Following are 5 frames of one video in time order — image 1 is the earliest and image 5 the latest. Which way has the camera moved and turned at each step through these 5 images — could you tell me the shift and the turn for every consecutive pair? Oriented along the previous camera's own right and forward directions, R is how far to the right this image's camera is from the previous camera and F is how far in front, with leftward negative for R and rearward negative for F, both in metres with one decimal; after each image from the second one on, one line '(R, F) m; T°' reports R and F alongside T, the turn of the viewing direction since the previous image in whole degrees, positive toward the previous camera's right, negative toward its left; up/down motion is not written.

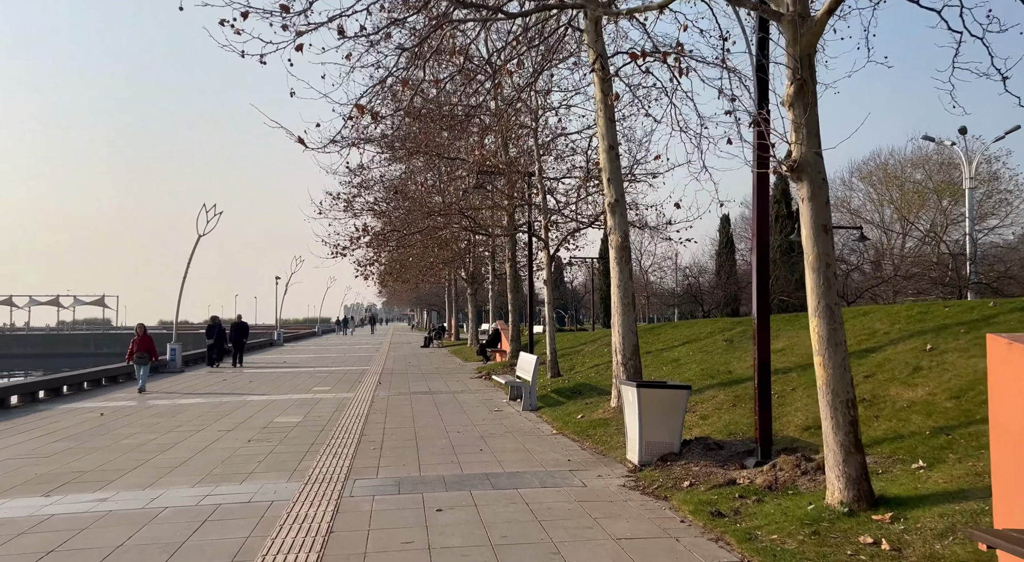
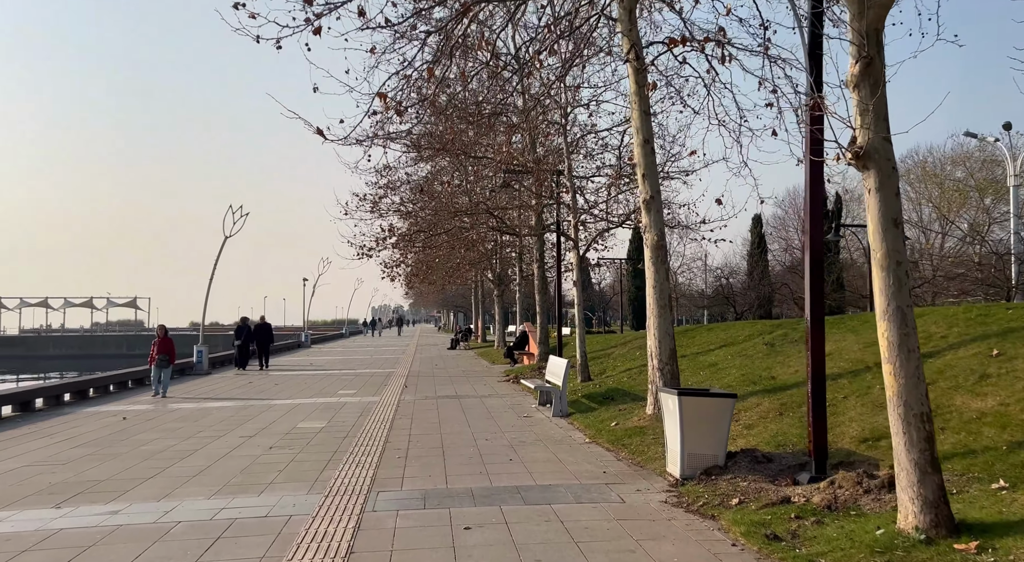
(-0.1, +0.4) m; -2°
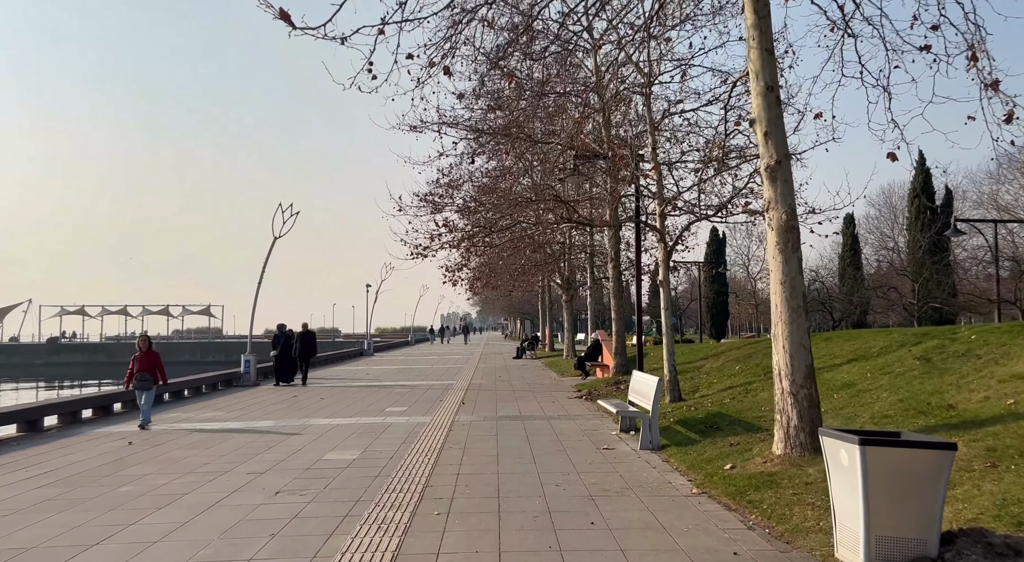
(-0.1, +2.3) m; -5°
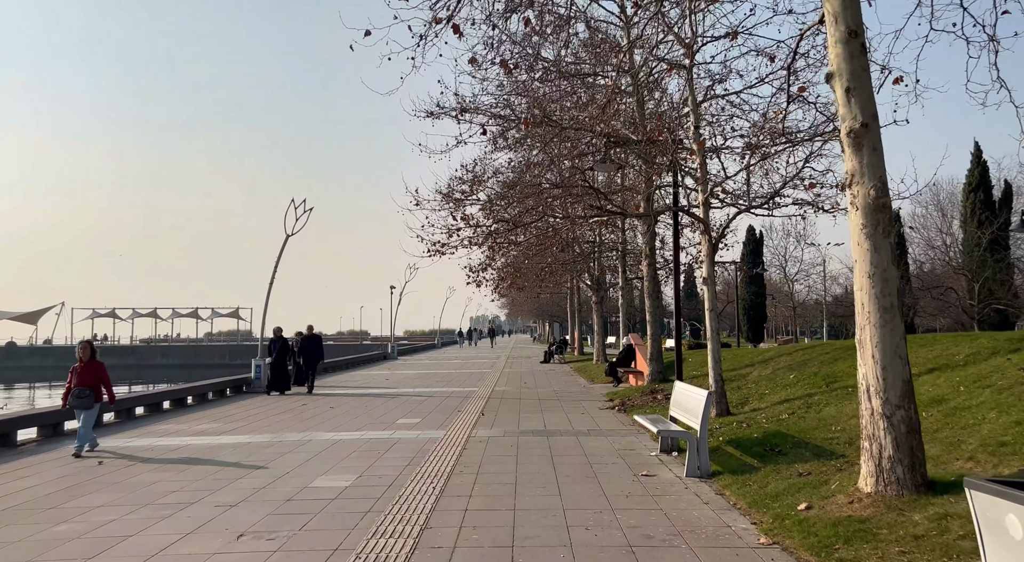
(+0.1, +1.4) m; -2°
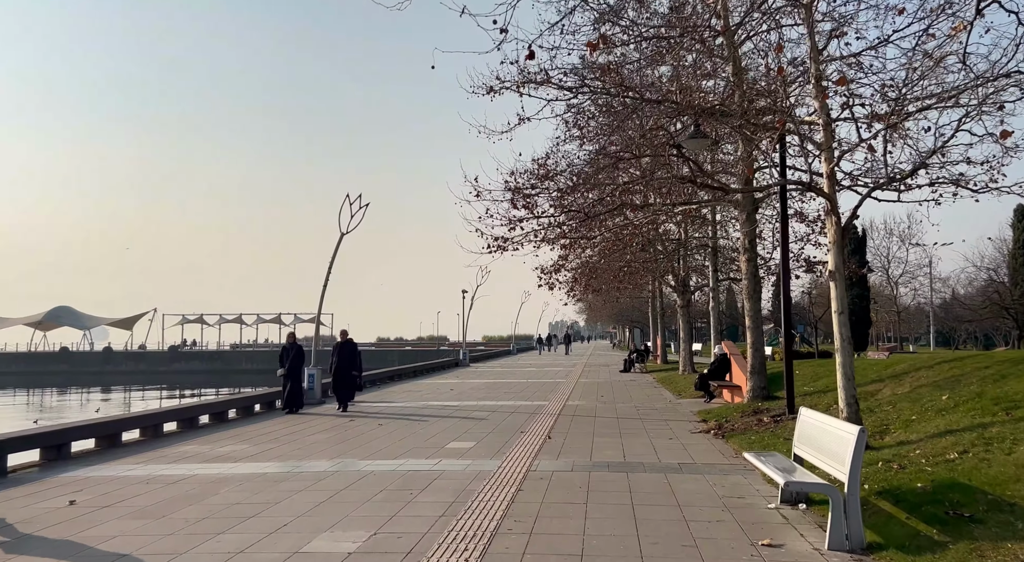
(+0.1, +2.1) m; -6°
